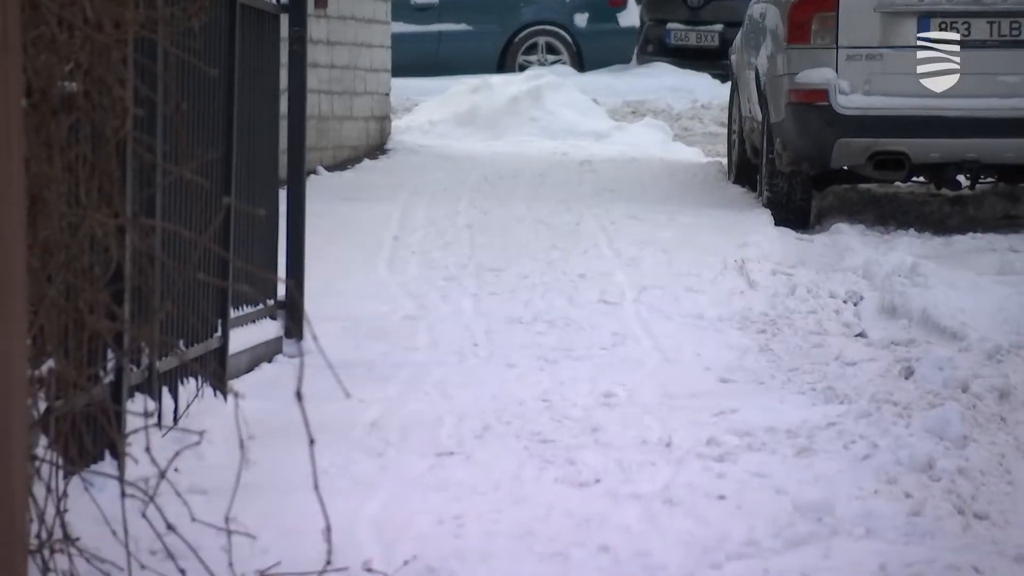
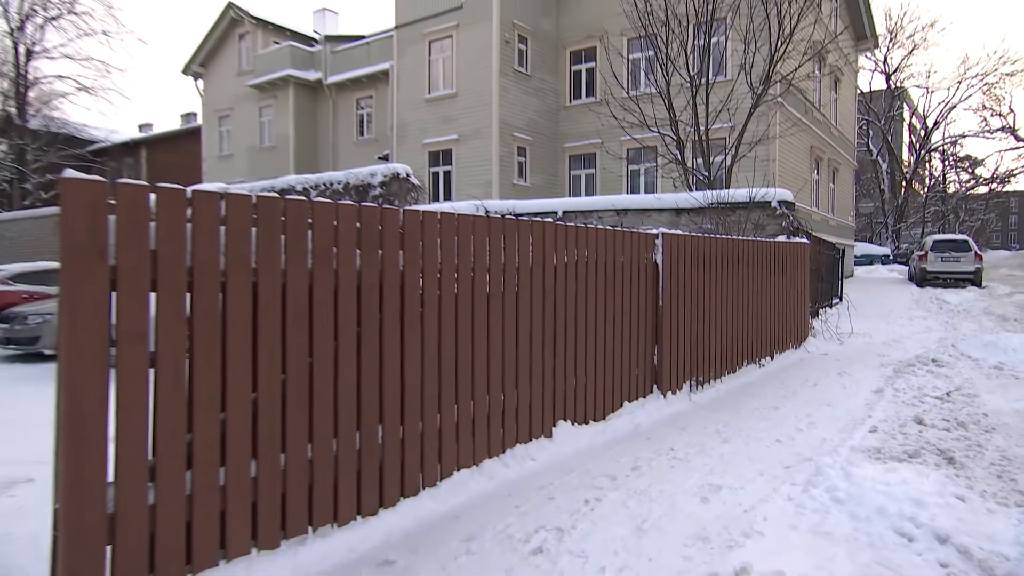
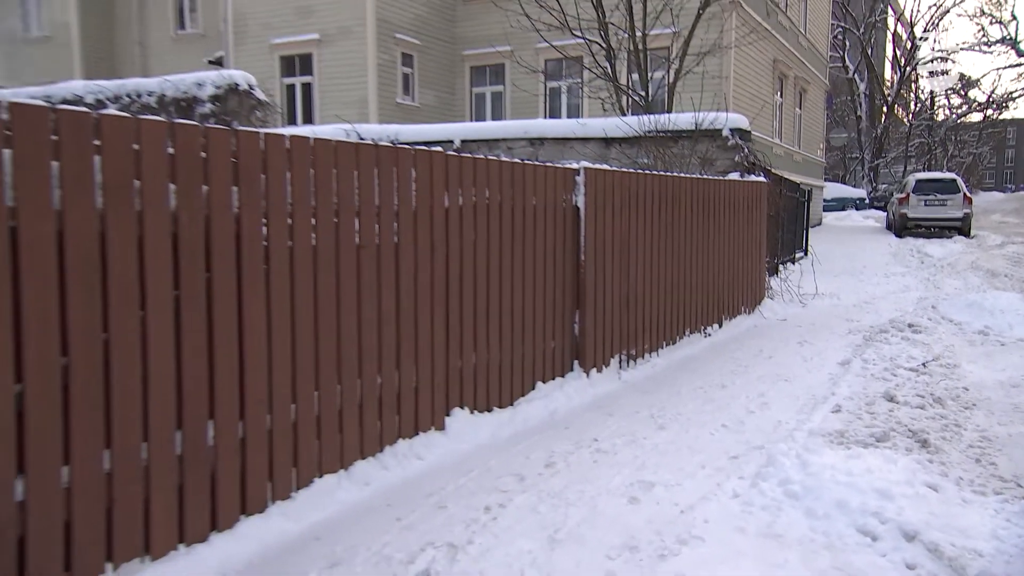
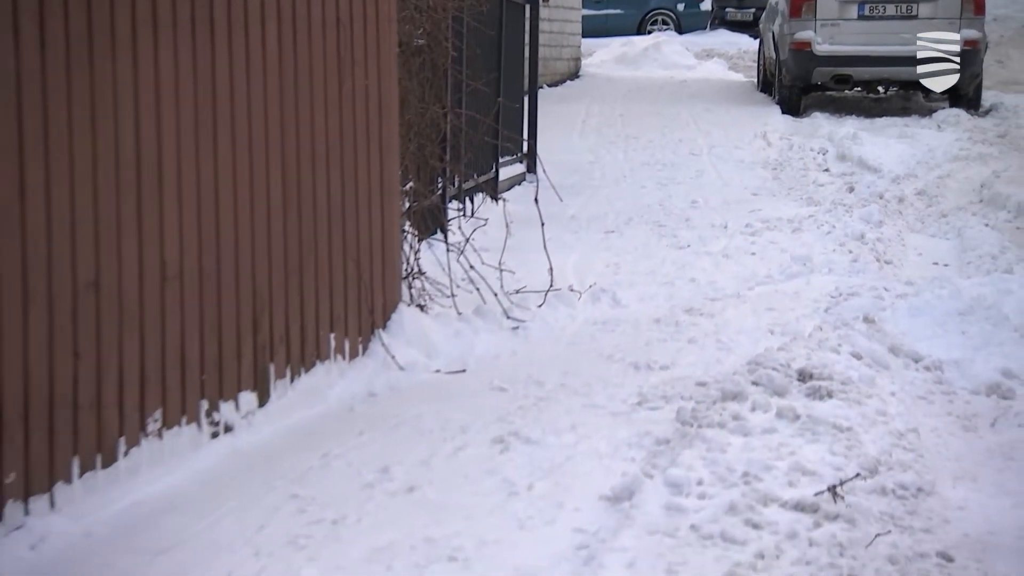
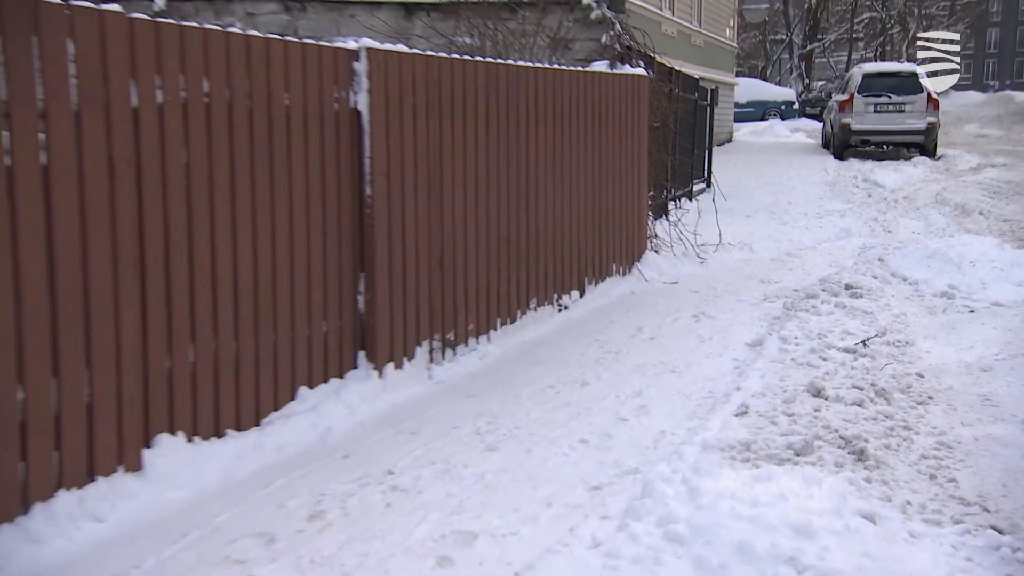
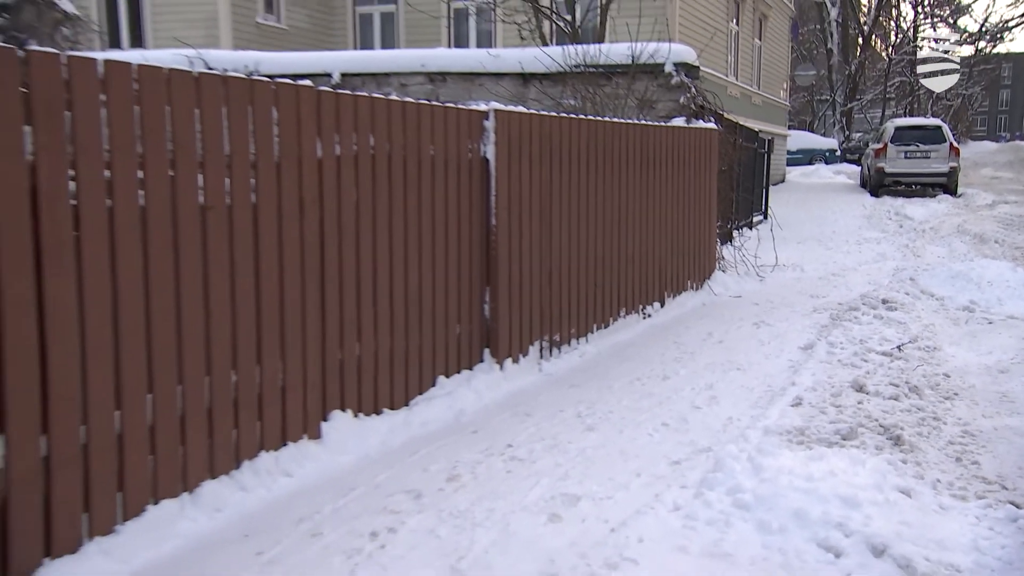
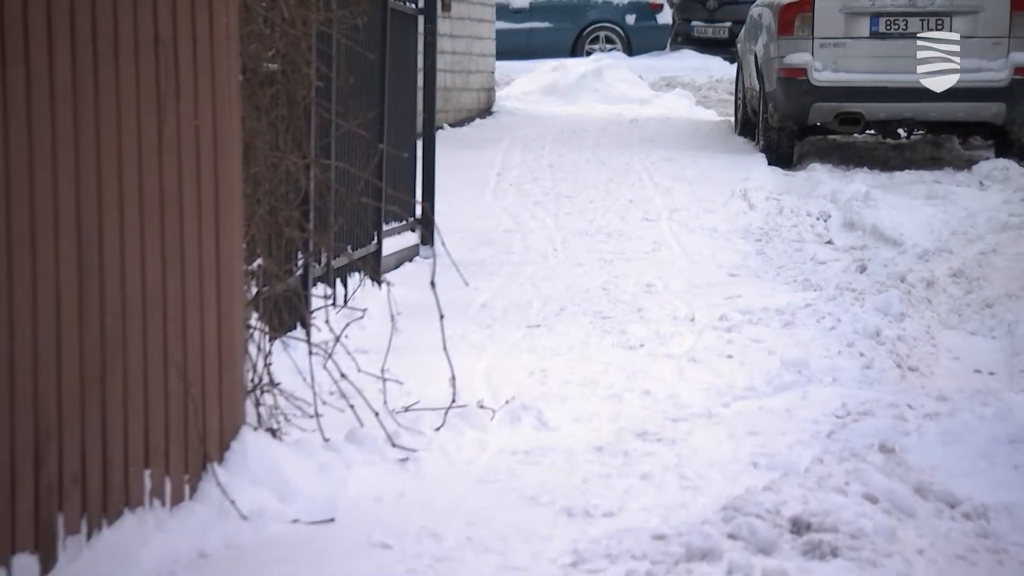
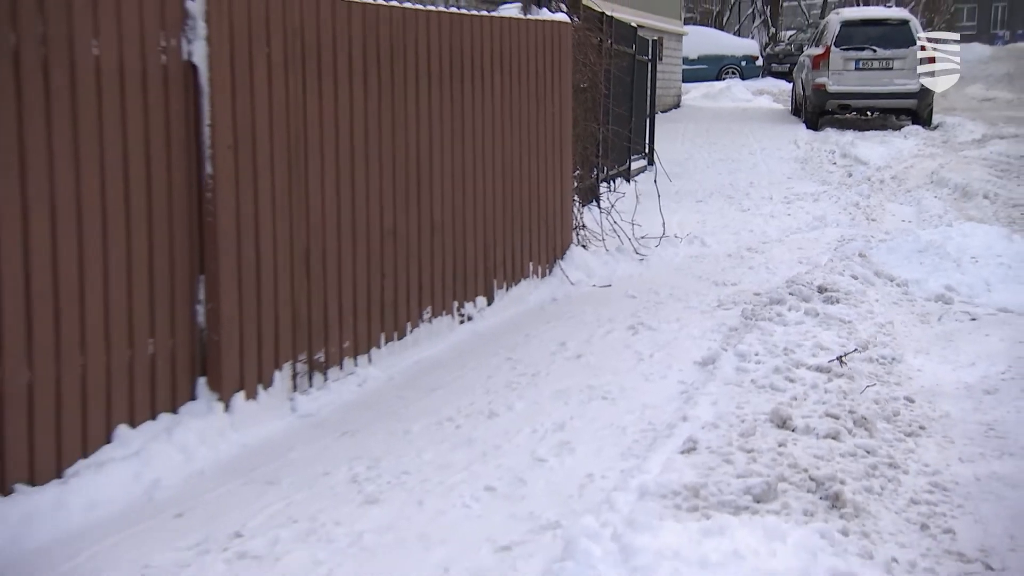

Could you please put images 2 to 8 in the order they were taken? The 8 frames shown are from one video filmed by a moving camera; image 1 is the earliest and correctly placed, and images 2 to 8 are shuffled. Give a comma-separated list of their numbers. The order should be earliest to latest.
7, 4, 8, 5, 6, 3, 2
